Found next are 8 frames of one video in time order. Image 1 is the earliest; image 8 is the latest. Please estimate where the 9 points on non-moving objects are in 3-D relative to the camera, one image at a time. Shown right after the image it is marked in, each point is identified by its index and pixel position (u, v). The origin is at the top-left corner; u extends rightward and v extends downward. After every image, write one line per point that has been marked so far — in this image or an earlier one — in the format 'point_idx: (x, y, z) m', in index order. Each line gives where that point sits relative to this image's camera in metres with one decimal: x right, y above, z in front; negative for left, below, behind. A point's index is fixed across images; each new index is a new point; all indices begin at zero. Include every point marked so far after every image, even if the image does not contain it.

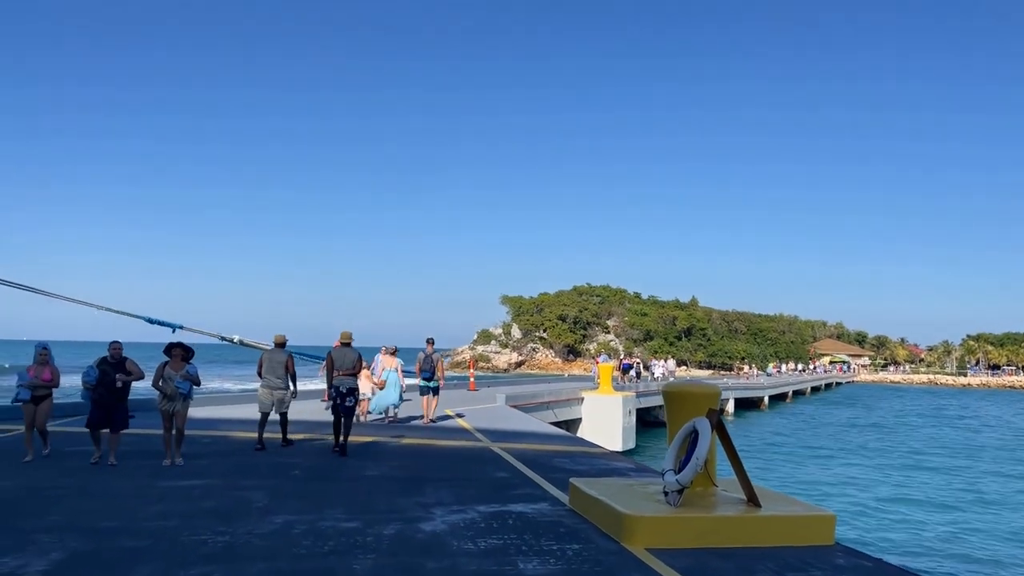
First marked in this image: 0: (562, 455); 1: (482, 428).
0: (+0.7, -2.4, +11.1) m
1: (-0.5, -2.6, +14.3) m
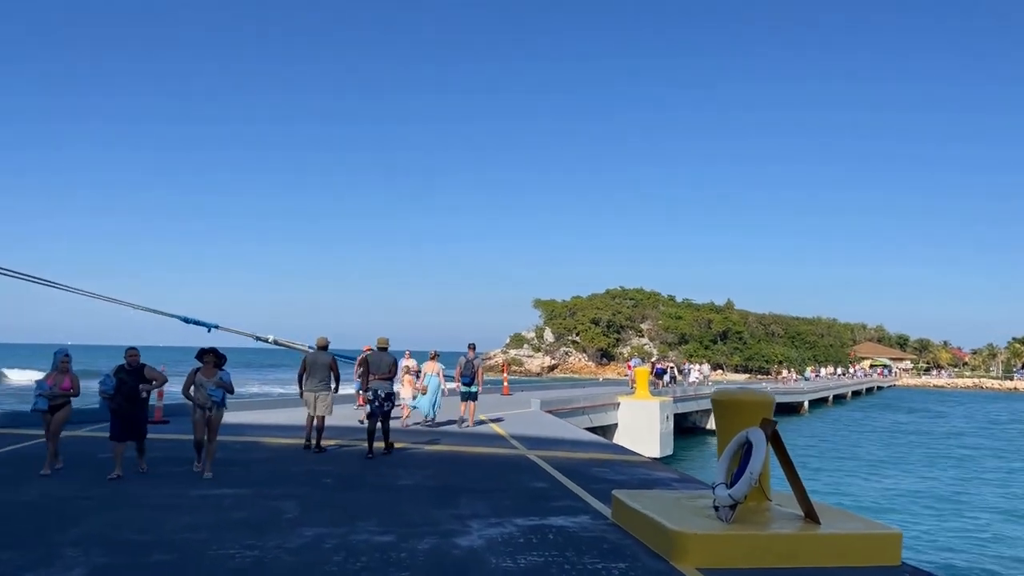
0: (+1.2, -2.4, +10.7) m
1: (+0.1, -2.6, +14.0) m
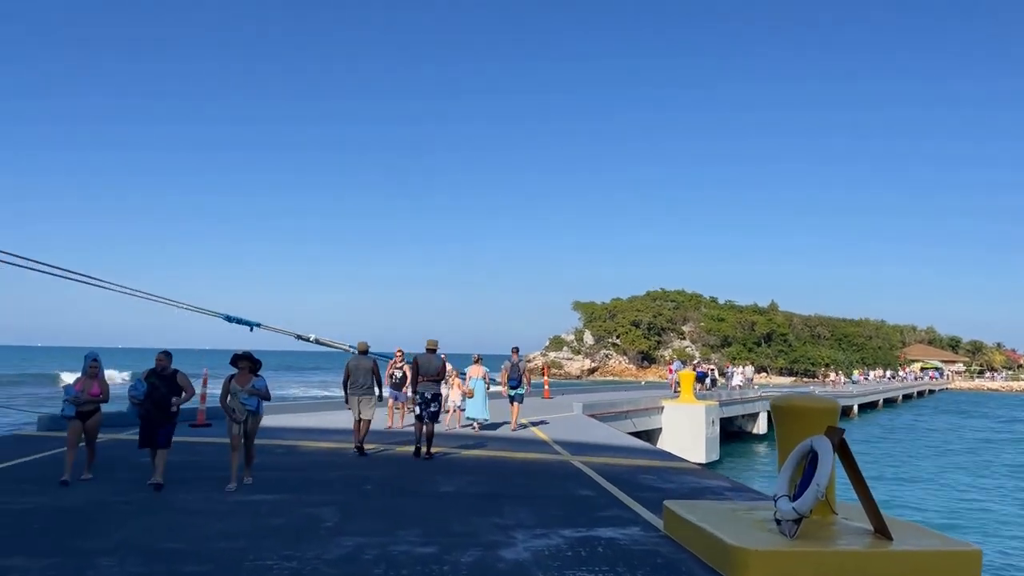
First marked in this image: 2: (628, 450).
0: (+1.8, -2.4, +10.3) m
1: (+0.8, -2.6, +13.7) m
2: (+2.0, -2.7, +13.1) m
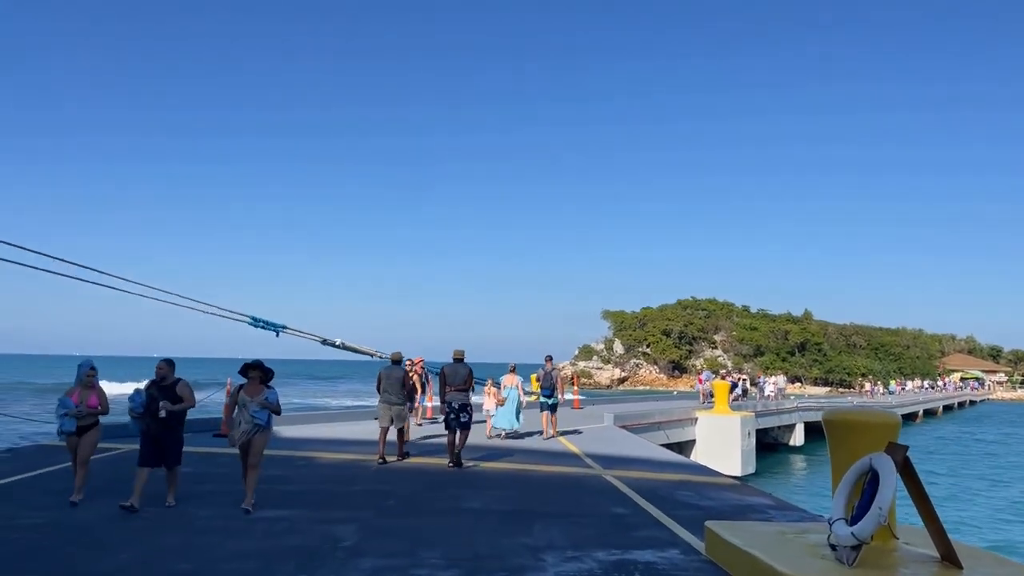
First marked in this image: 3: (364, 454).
0: (+2.2, -2.5, +9.8) m
1: (+1.3, -2.8, +13.2) m
2: (+2.4, -2.8, +12.6) m
3: (-2.3, -2.5, +11.9) m
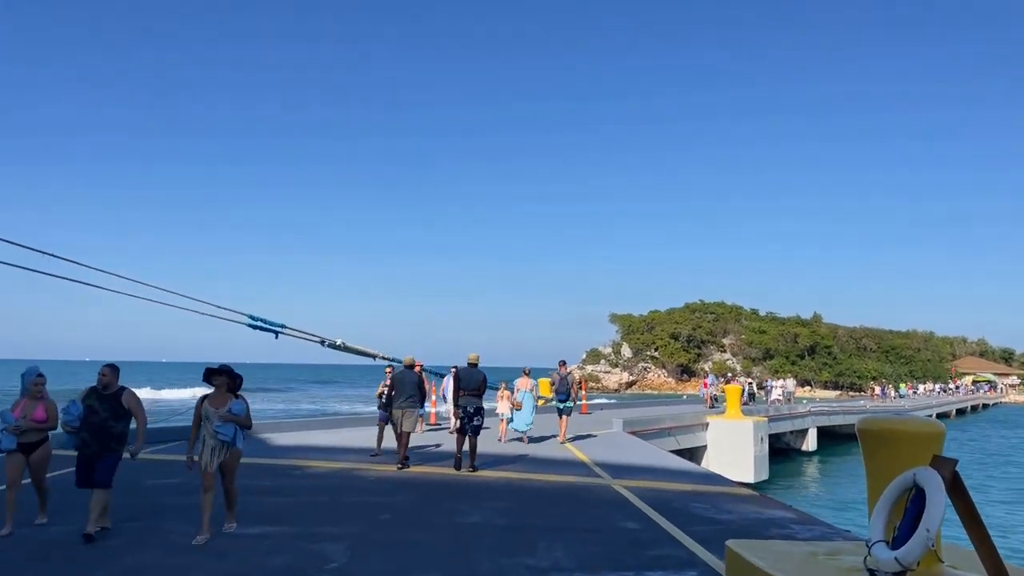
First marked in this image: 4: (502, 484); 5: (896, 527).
0: (+2.2, -2.5, +9.2) m
1: (+1.4, -2.8, +12.6) m
2: (+2.5, -2.8, +12.1) m
3: (-2.2, -2.6, +11.4) m
4: (-0.1, -2.4, +9.8) m
5: (+2.3, -1.4, +4.6) m
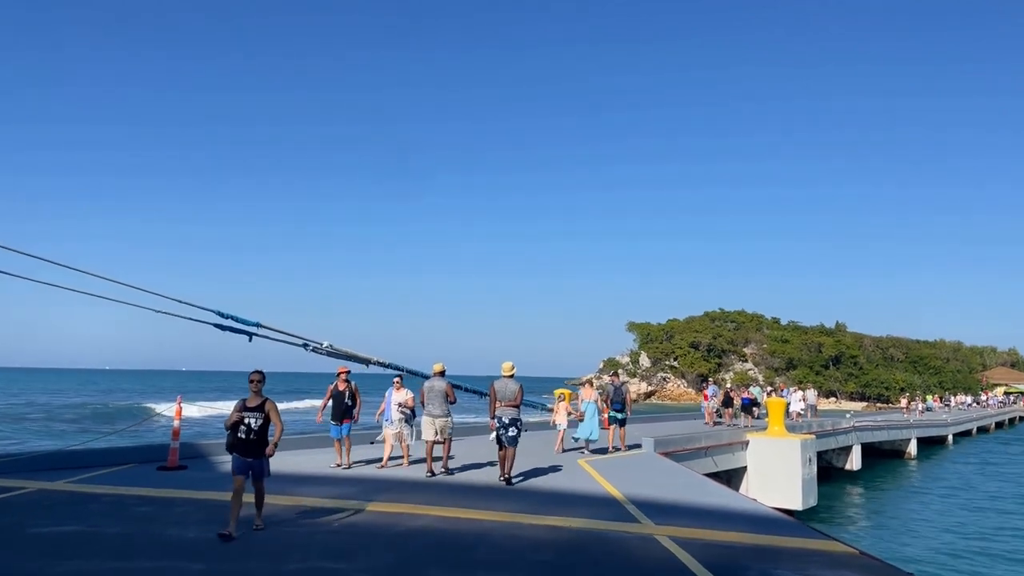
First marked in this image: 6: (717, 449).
0: (+2.3, -2.3, +6.7) m
1: (+1.6, -2.7, +10.1) m
2: (+2.6, -2.7, +9.5) m
3: (-2.1, -2.4, +8.9) m
4: (0.0, -2.3, +7.3) m
5: (+2.3, -1.2, +2.1) m
6: (+4.8, -3.7, +18.2) m
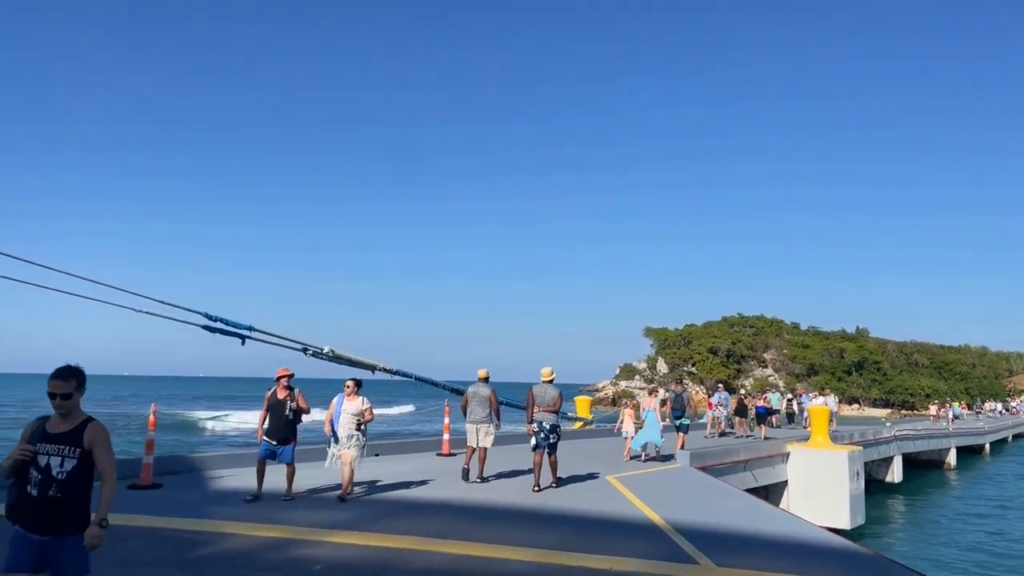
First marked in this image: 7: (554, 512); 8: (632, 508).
0: (+2.5, -2.2, +5.1) m
1: (+1.8, -2.5, +8.5) m
2: (+2.9, -2.6, +7.9) m
3: (-1.8, -2.3, +7.4) m
4: (+0.2, -2.2, +5.8) m
5: (+2.4, -1.0, +0.5) m
6: (+5.2, -3.7, +16.6) m
7: (+0.5, -2.6, +9.0) m
8: (+1.4, -2.6, +9.3) m
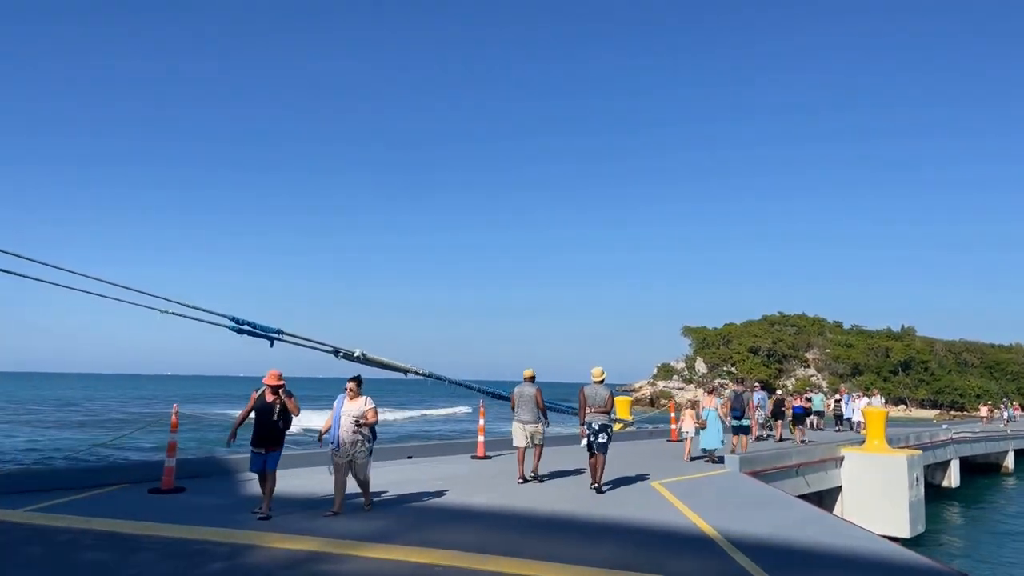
0: (+2.7, -2.1, +4.4) m
1: (+2.2, -2.5, +7.8) m
2: (+3.3, -2.5, +7.1) m
3: (-1.5, -2.2, +6.9) m
4: (+0.4, -2.1, +5.1) m
5: (+2.4, -0.9, -0.2) m
6: (+5.9, -3.5, +15.7) m
7: (+0.9, -2.5, +8.3) m
8: (+1.9, -2.5, +8.6) m
